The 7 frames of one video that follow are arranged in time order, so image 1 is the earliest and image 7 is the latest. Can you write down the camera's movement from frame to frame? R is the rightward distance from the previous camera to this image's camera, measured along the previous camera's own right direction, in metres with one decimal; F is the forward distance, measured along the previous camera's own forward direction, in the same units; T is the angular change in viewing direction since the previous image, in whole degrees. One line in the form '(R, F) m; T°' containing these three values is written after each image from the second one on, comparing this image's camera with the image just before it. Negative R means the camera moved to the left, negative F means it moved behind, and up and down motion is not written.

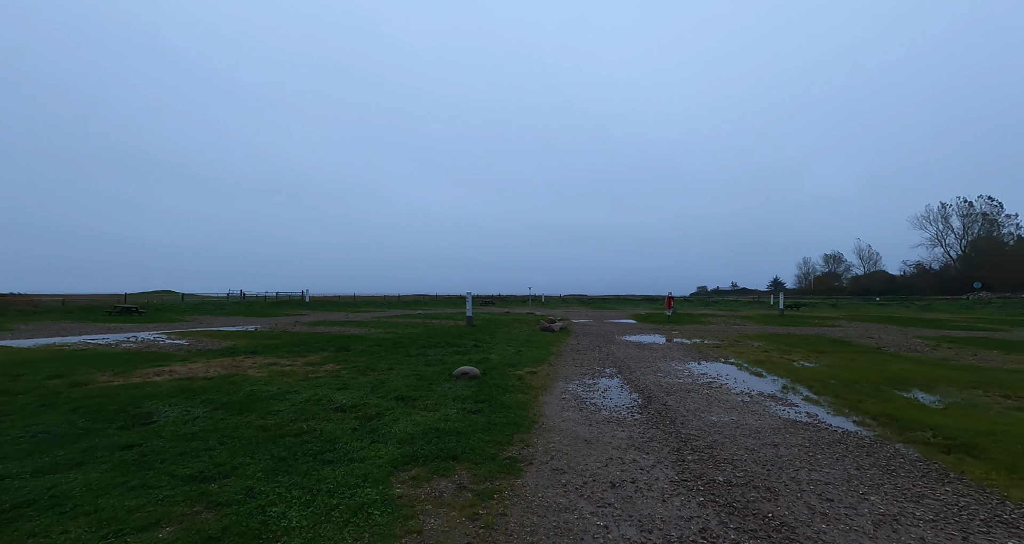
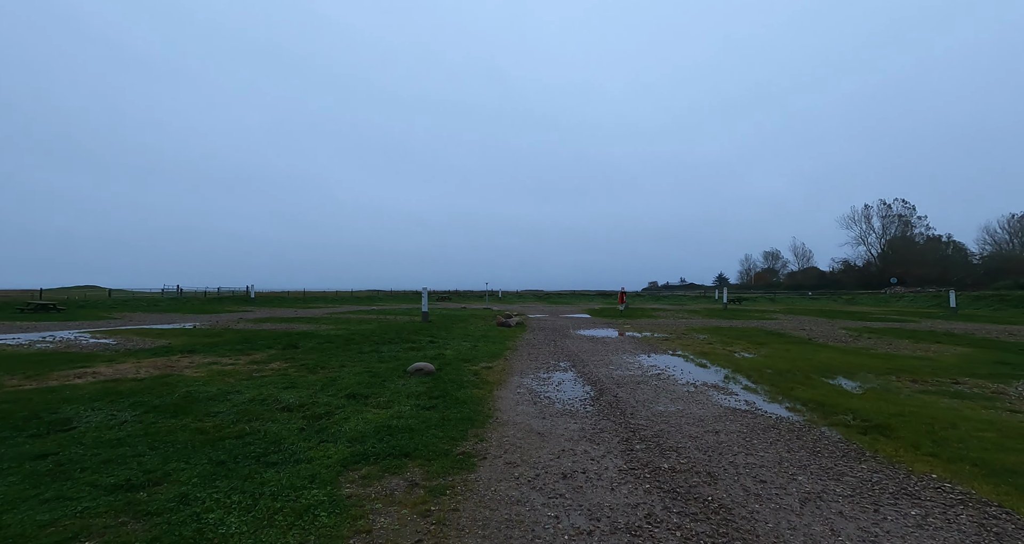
(0.0, 0.0) m; +6°
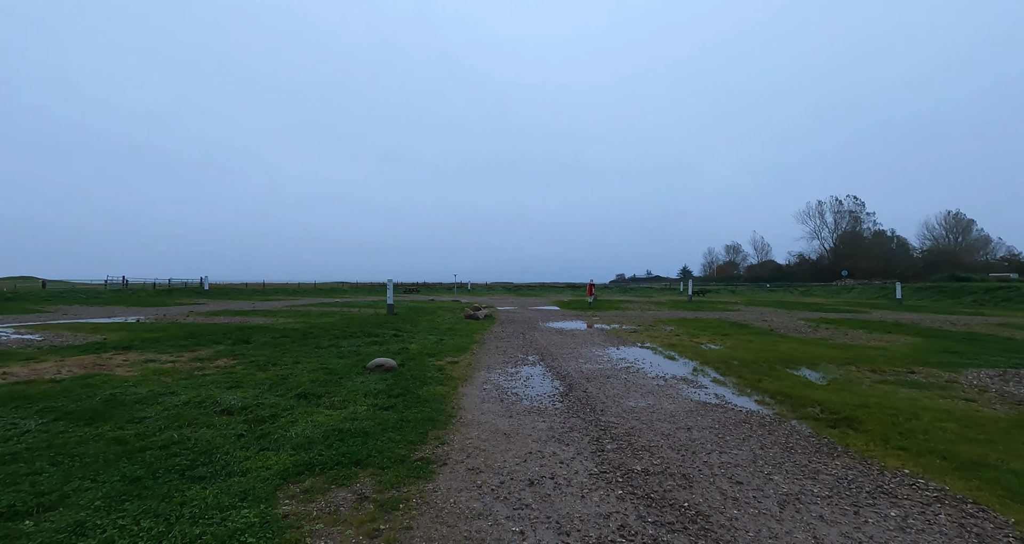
(+0.1, +0.5) m; +4°
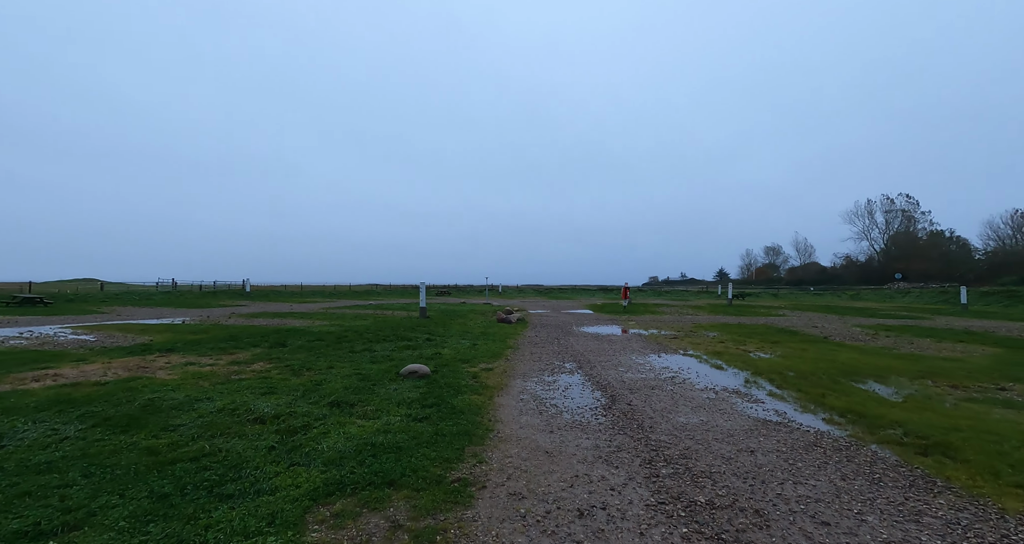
(-0.2, +0.5) m; -4°
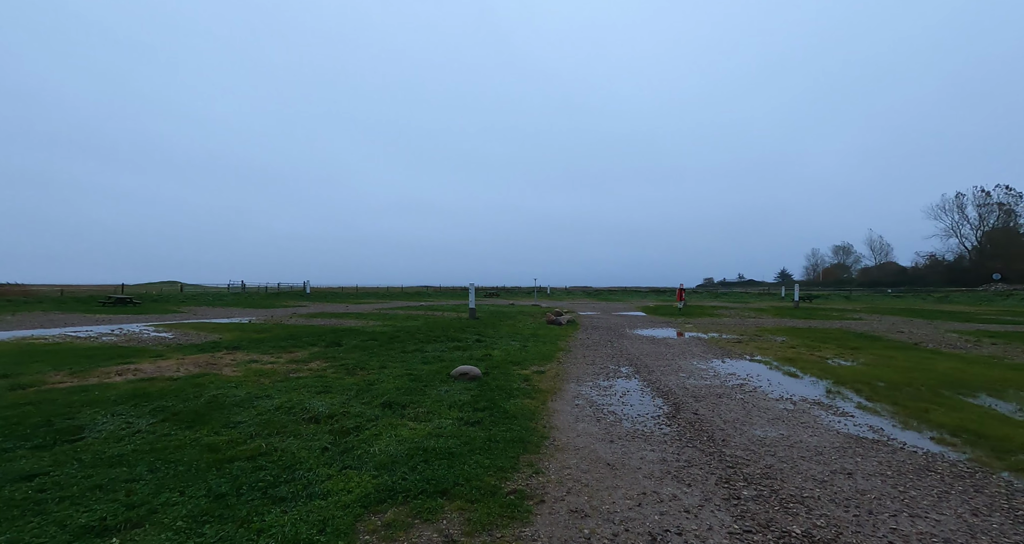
(-0.1, +0.4) m; -6°
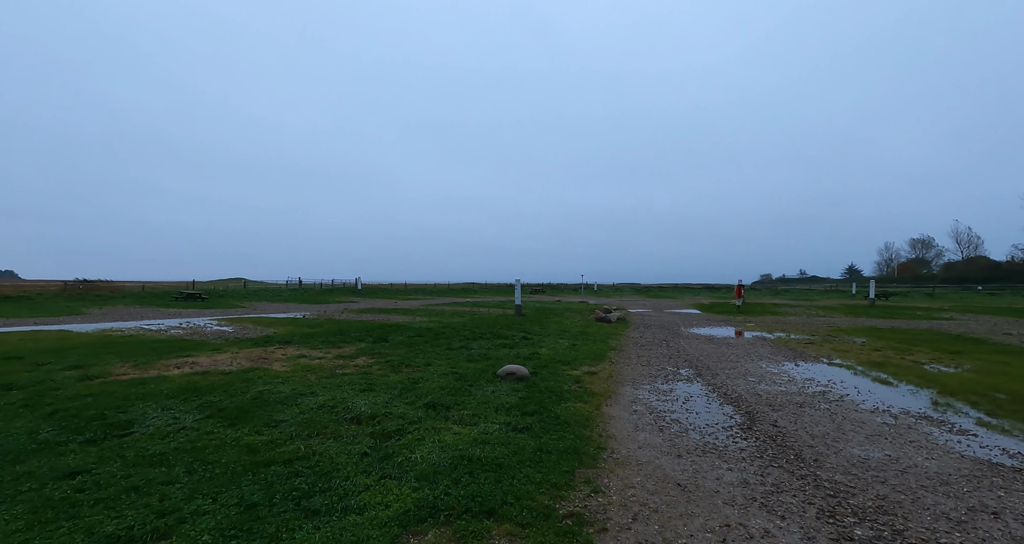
(-0.1, +0.7) m; -6°
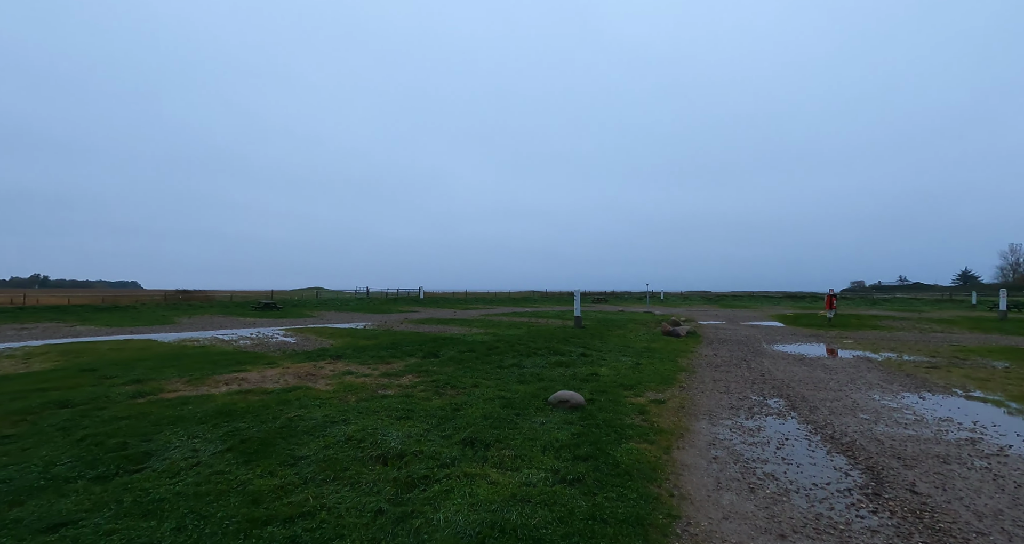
(+0.2, +1.1) m; -8°
